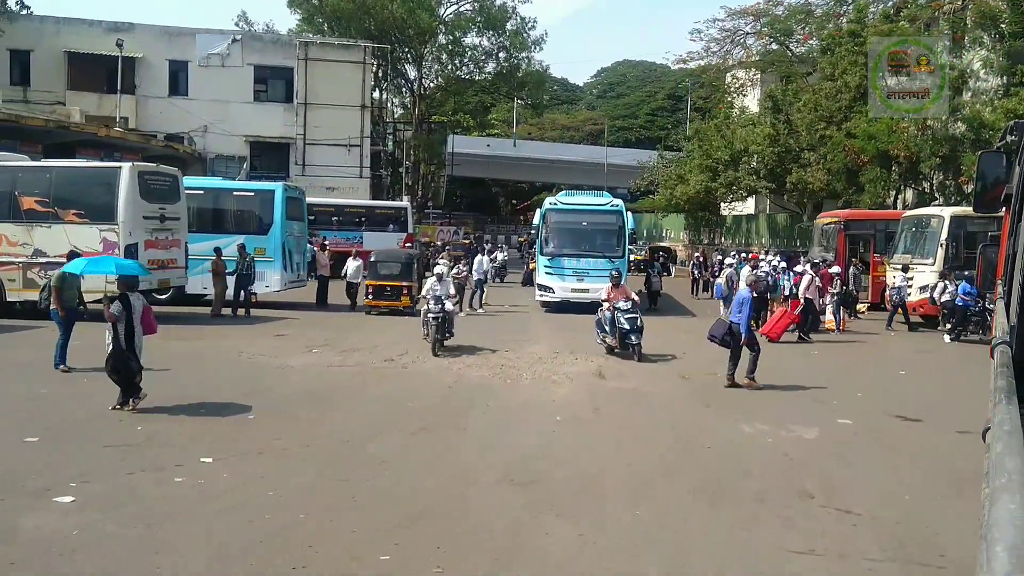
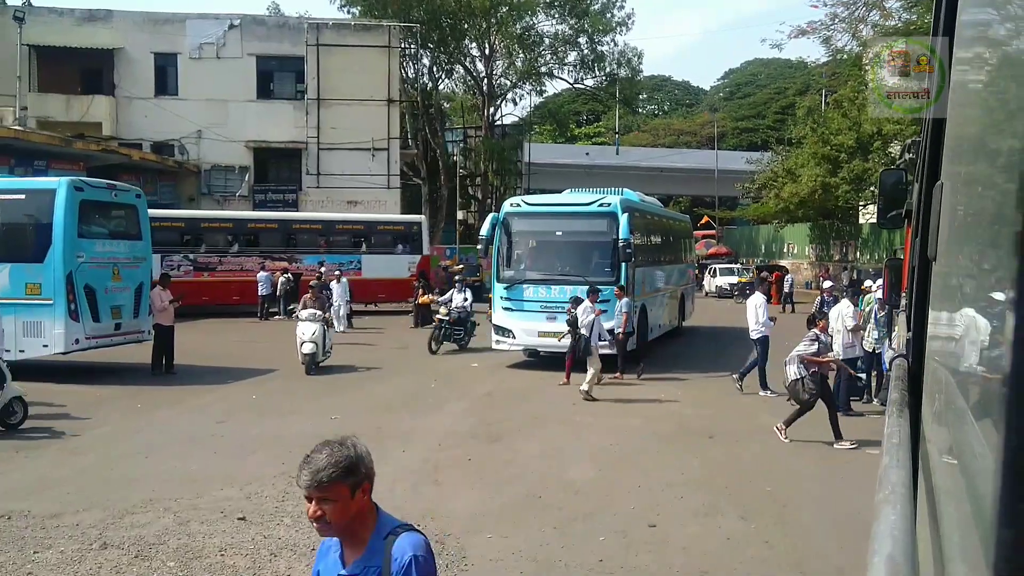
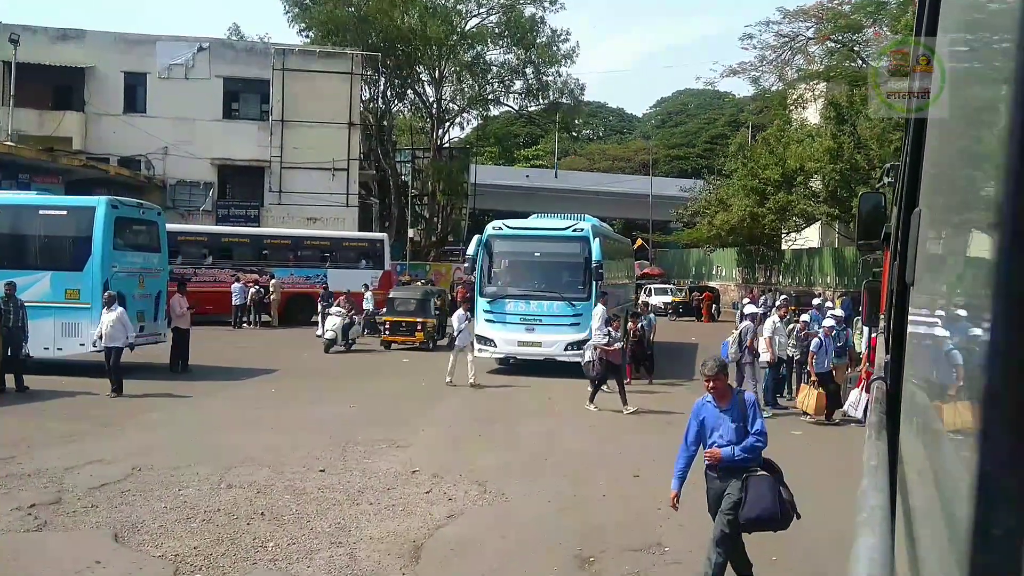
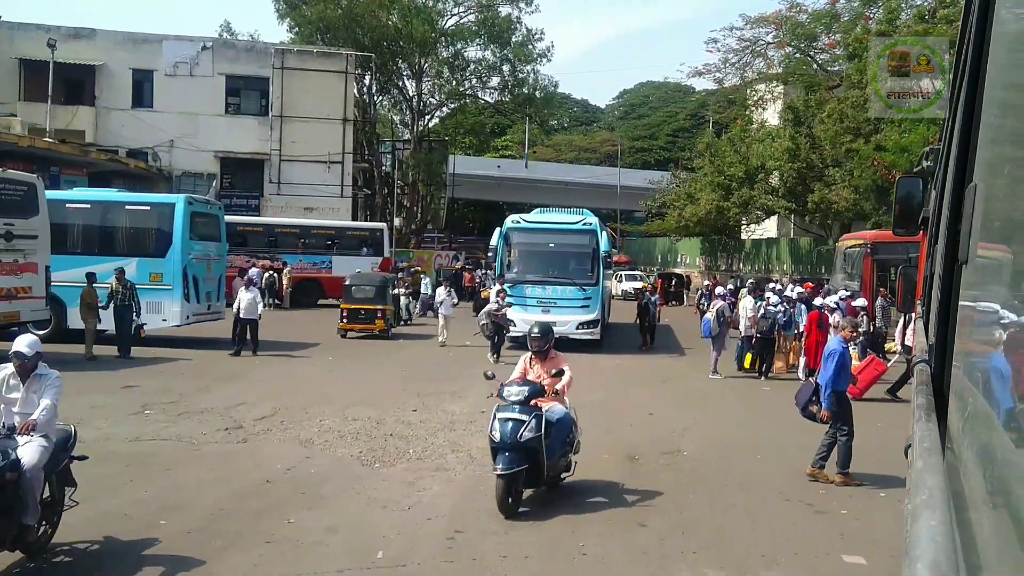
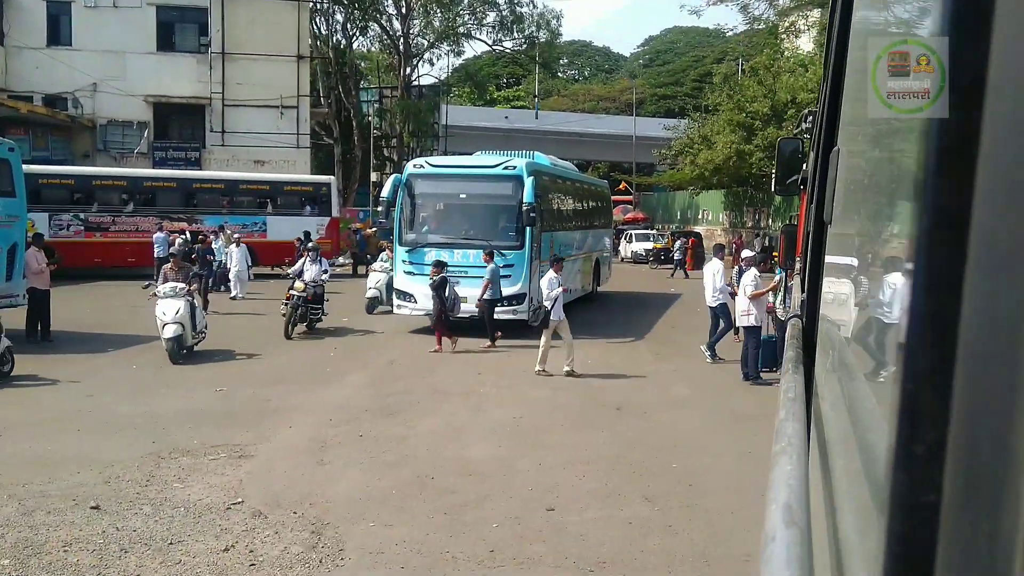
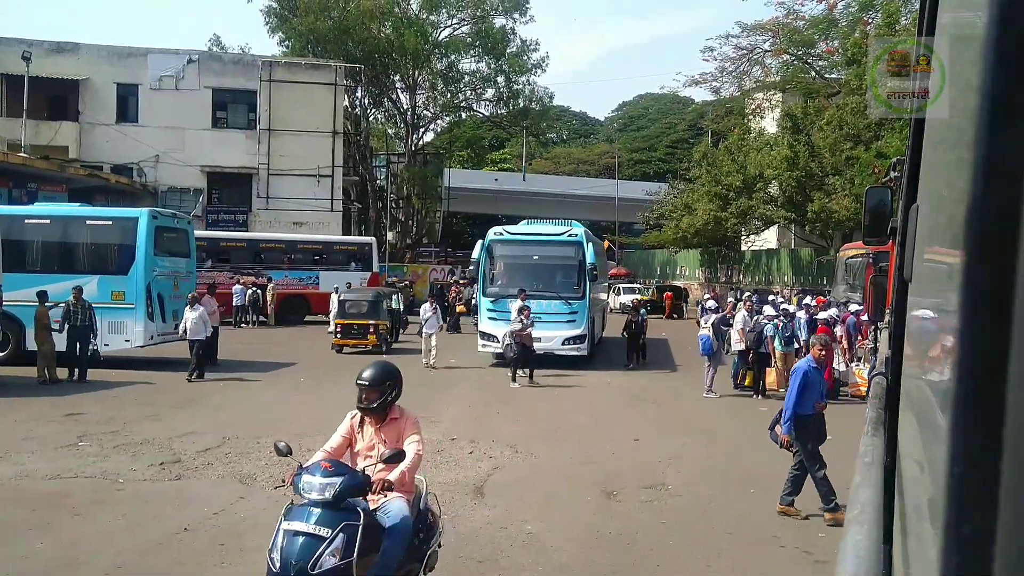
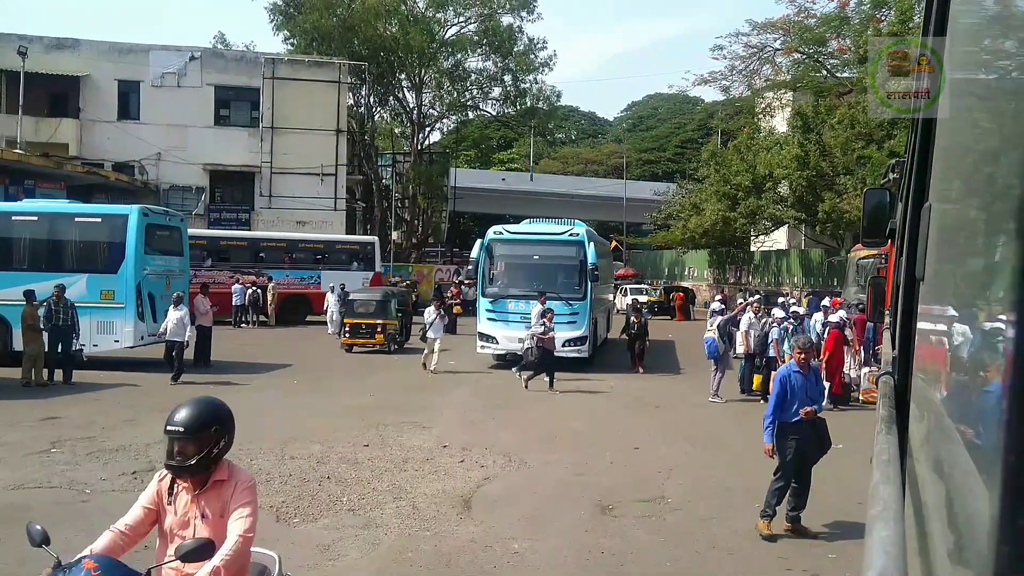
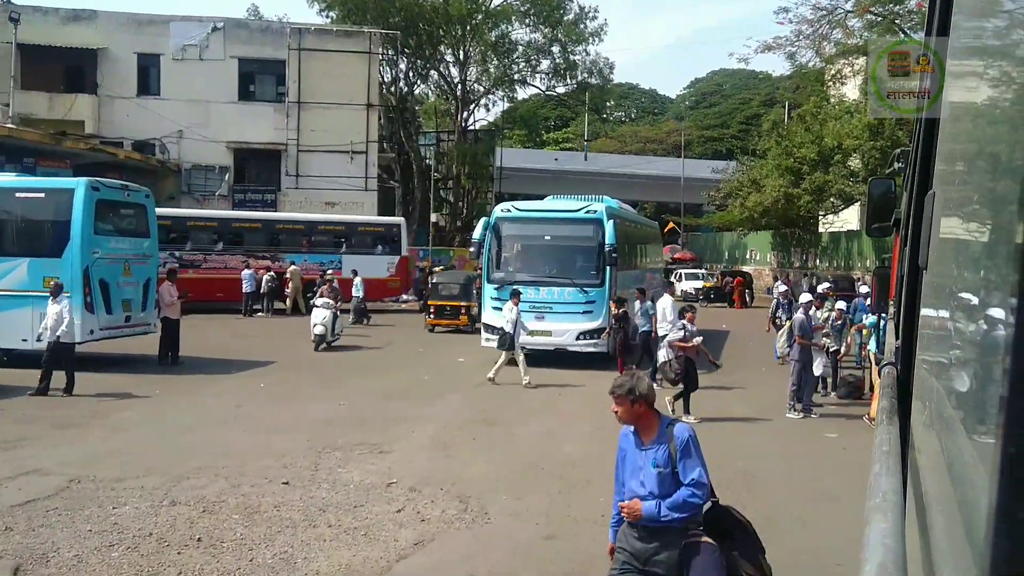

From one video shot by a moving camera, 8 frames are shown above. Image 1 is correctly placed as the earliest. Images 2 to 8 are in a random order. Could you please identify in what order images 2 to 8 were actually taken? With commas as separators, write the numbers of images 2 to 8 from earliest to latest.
4, 6, 7, 3, 8, 2, 5
